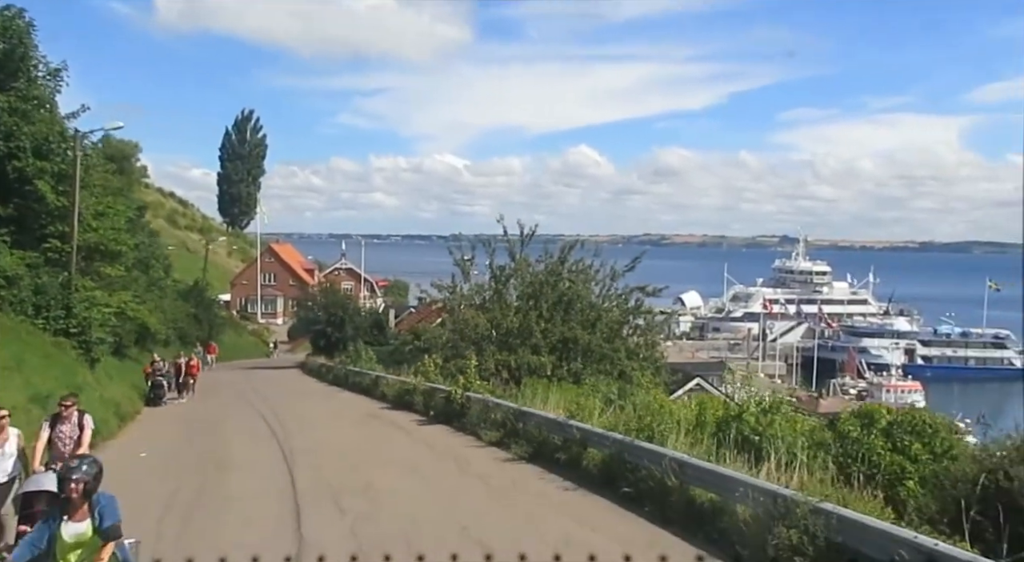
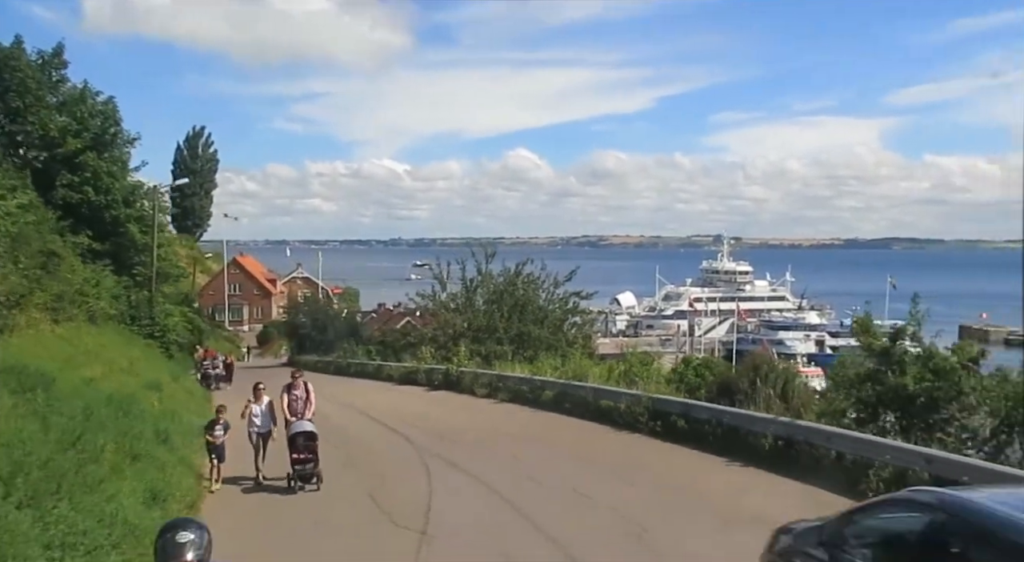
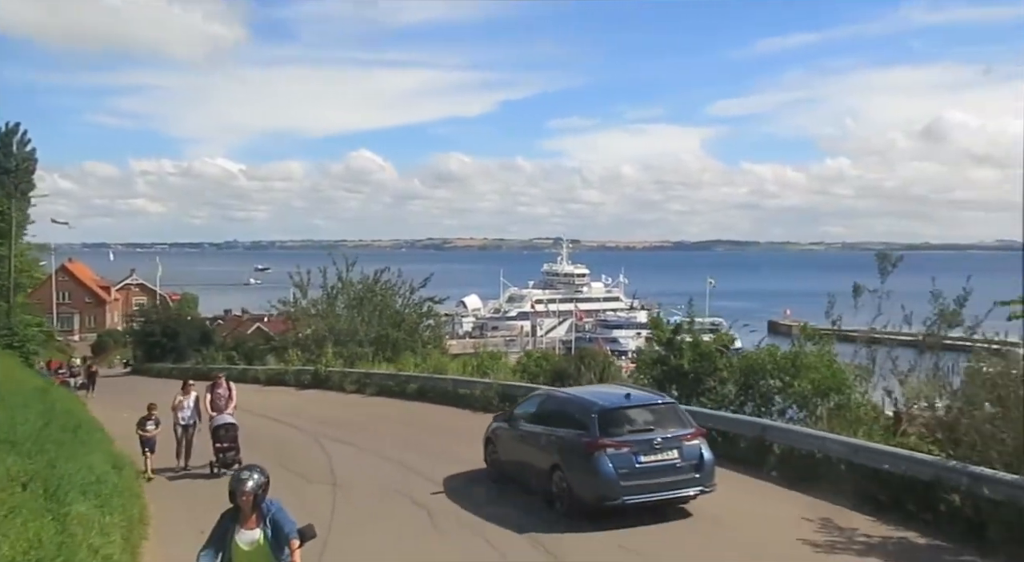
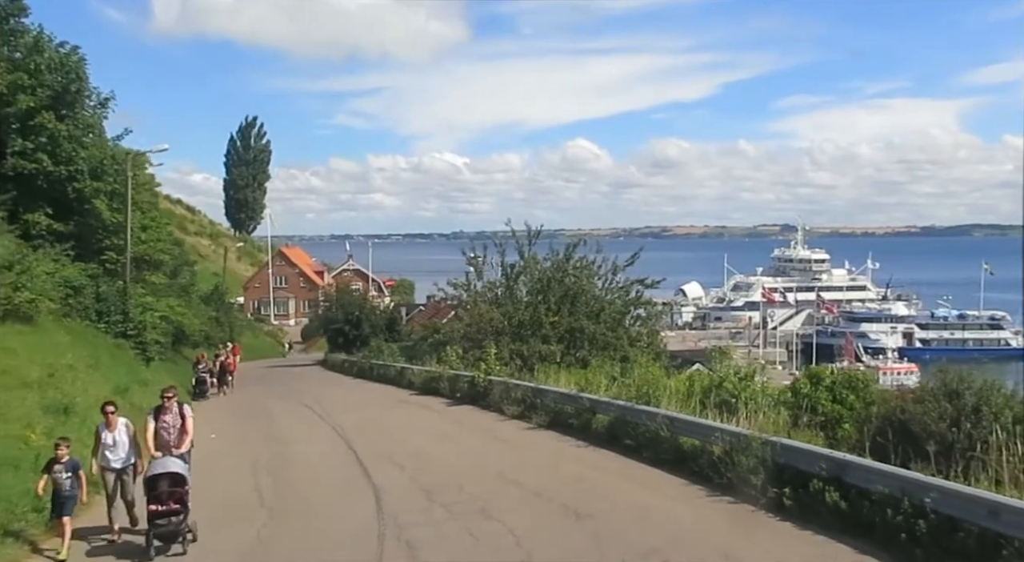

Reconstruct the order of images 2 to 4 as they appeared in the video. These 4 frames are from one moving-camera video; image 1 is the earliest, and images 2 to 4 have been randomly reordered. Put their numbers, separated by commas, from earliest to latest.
4, 2, 3
